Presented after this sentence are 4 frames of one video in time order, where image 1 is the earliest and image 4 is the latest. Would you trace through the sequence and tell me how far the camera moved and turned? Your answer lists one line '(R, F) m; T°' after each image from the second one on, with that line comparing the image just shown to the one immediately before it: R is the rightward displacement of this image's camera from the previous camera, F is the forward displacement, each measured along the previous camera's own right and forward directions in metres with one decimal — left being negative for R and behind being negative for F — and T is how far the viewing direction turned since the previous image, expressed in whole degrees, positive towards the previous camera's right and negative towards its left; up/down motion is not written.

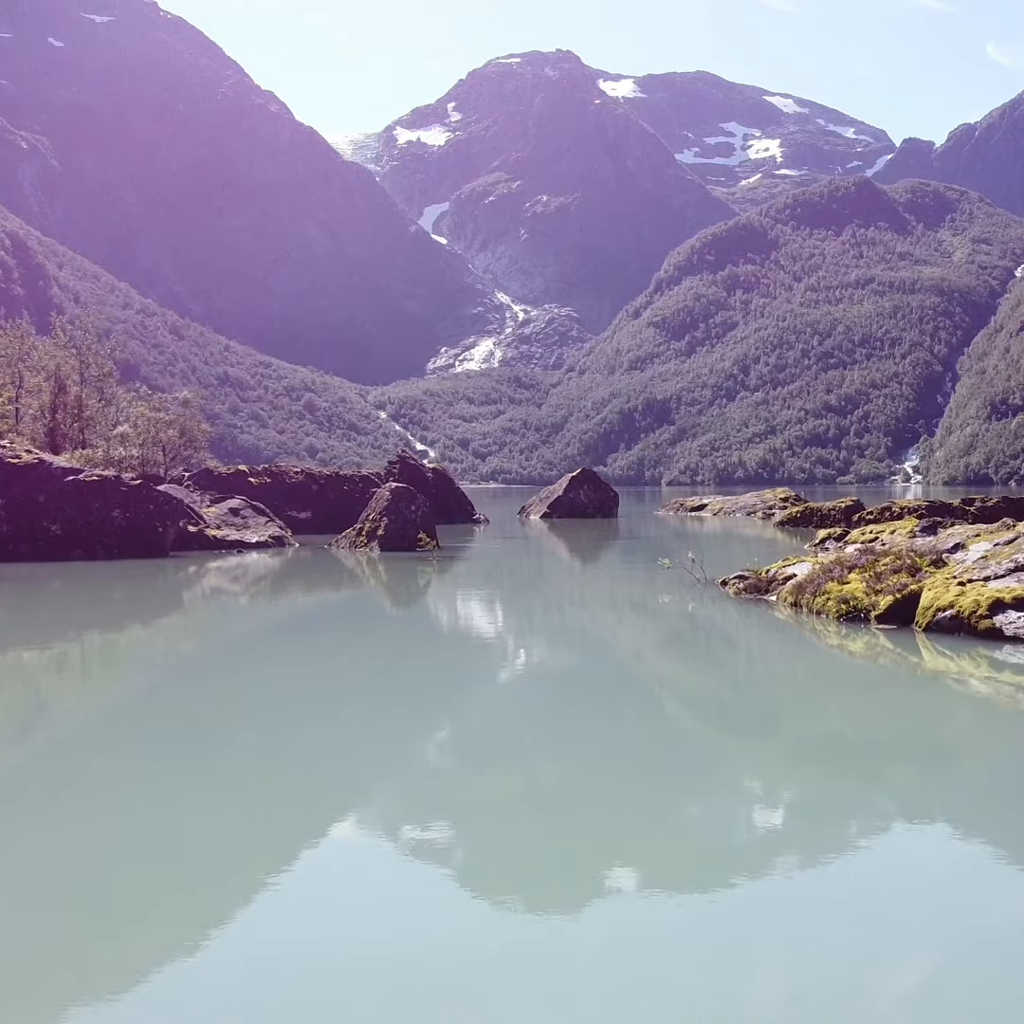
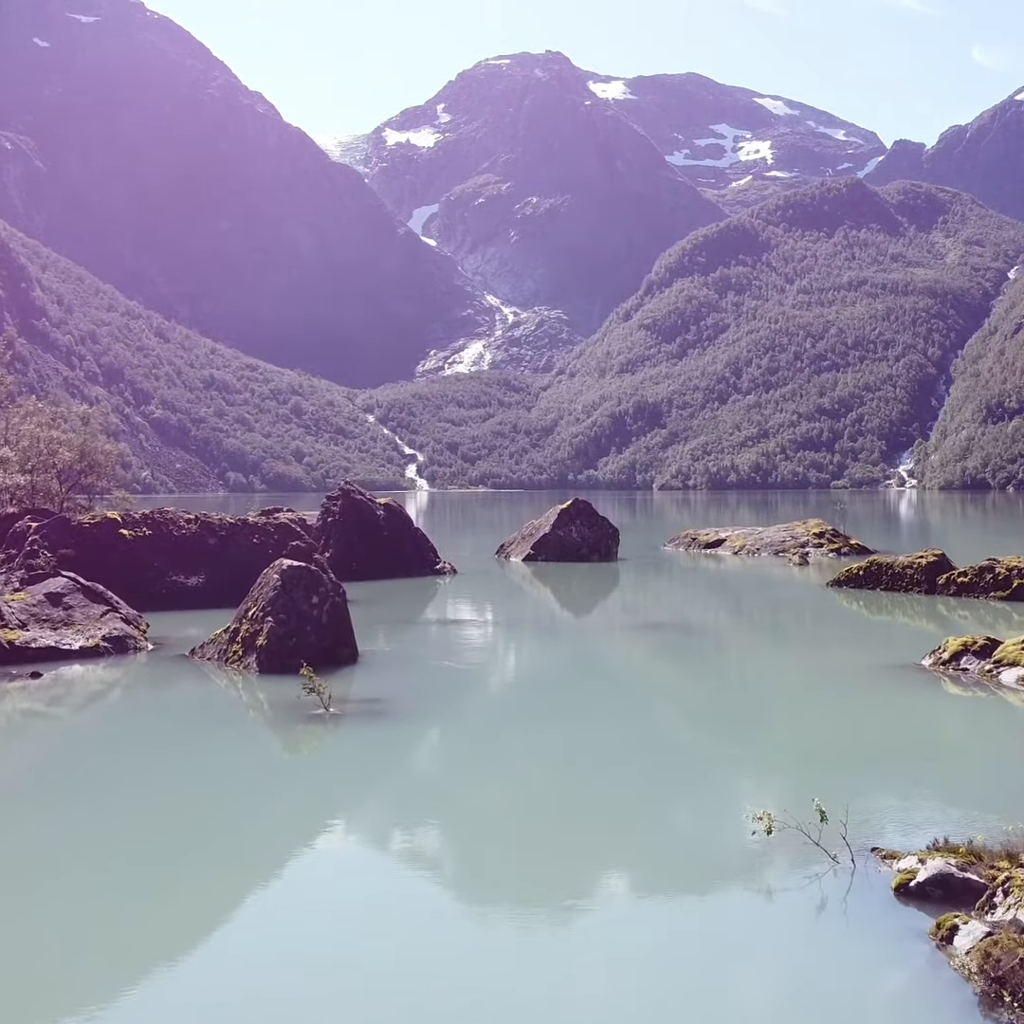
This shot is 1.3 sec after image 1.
(+0.2, +3.8) m; 0°
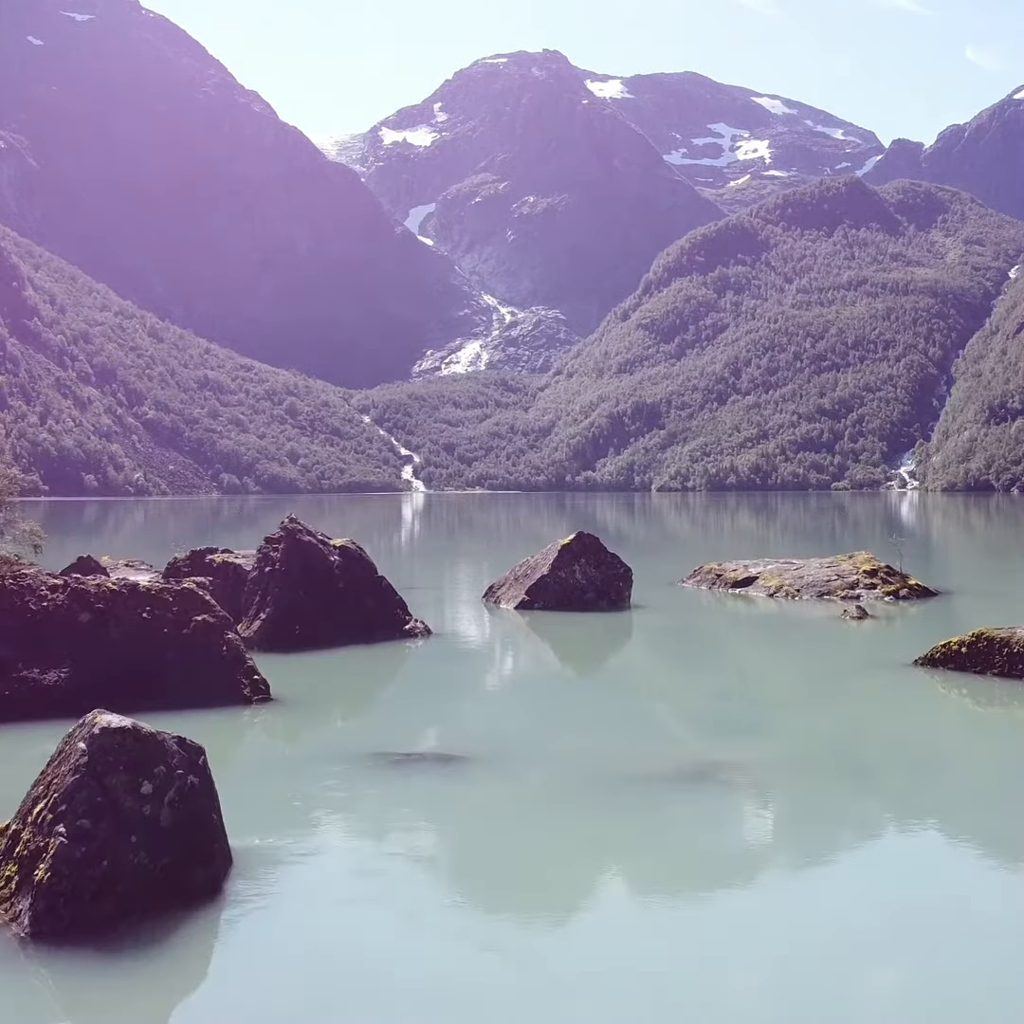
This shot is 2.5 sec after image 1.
(+0.1, +2.9) m; 0°
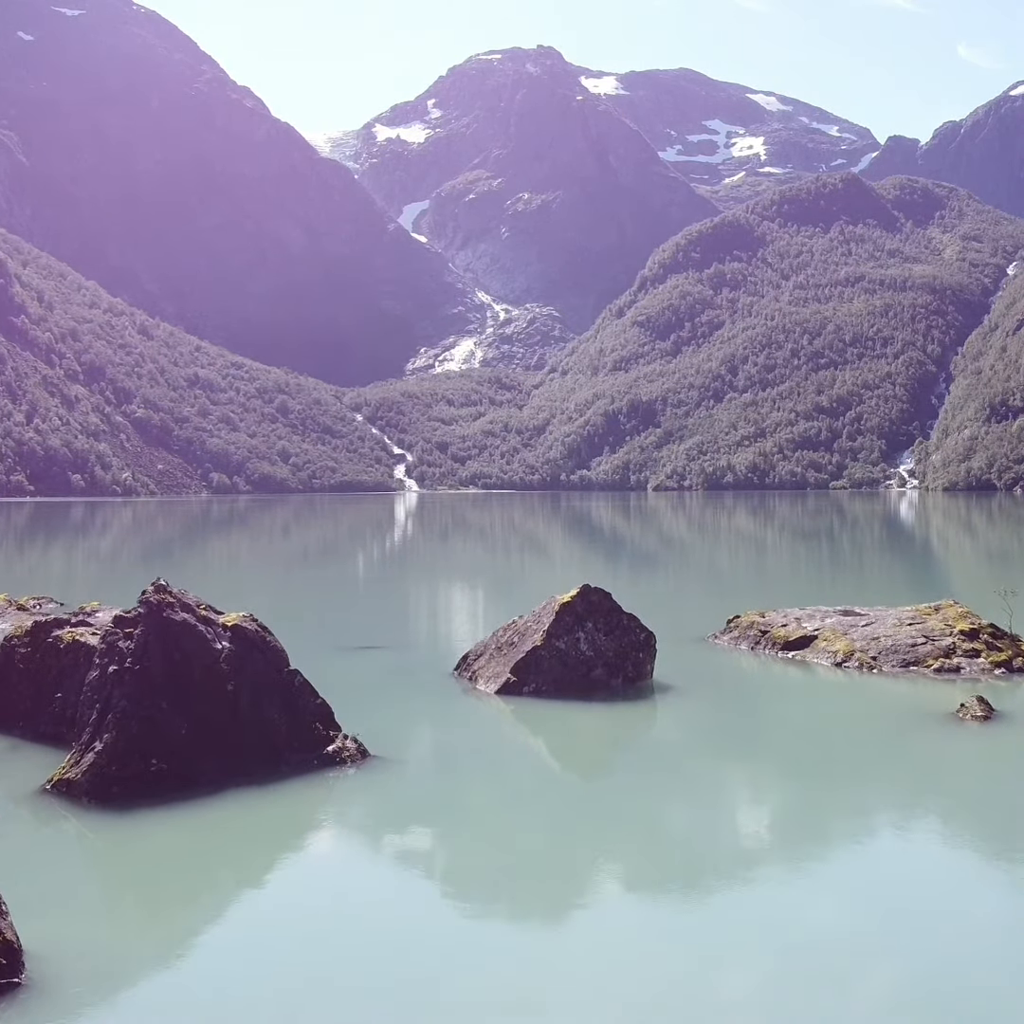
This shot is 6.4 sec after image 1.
(+0.1, +3.6) m; 0°
